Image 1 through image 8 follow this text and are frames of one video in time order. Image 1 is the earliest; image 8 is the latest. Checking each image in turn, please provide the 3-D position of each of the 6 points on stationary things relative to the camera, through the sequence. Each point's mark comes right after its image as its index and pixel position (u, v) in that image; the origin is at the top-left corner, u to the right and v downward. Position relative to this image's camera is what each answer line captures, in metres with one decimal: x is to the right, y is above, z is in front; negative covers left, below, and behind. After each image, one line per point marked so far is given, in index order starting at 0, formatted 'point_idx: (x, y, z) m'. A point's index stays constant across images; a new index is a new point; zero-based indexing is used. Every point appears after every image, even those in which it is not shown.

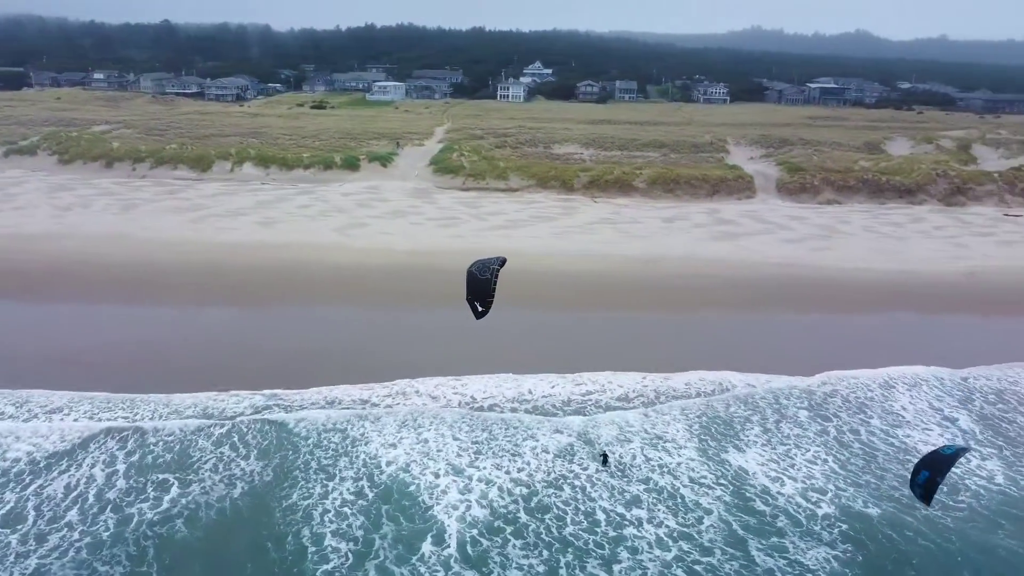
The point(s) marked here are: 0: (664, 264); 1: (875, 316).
0: (+3.8, +0.6, +19.5) m
1: (+8.0, -0.6, +17.4) m
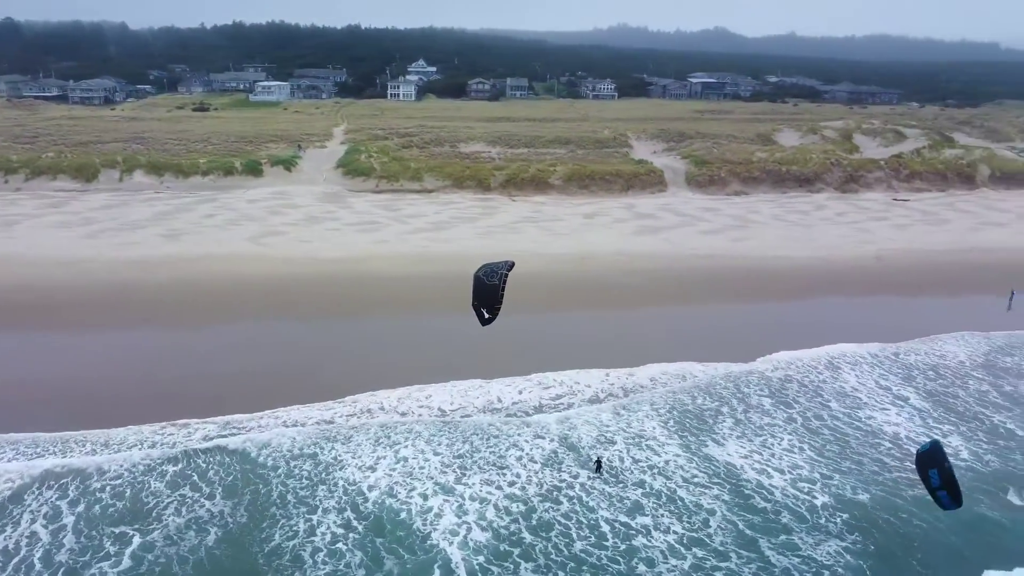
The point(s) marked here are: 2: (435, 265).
0: (+2.1, +0.7, +19.4) m
1: (+6.6, -0.3, +18.0) m
2: (-1.8, +0.5, +18.6) m
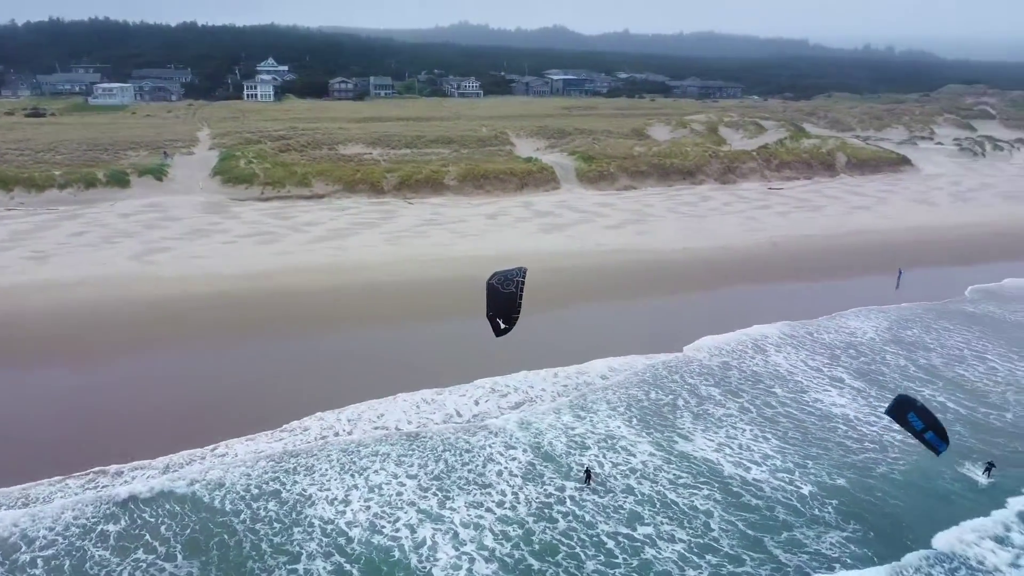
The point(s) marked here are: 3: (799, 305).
0: (0.0, +0.7, +19.1) m
1: (+4.7, -0.1, +18.5) m
2: (-3.7, +0.3, +17.6) m
3: (+6.6, -0.3, +18.3) m
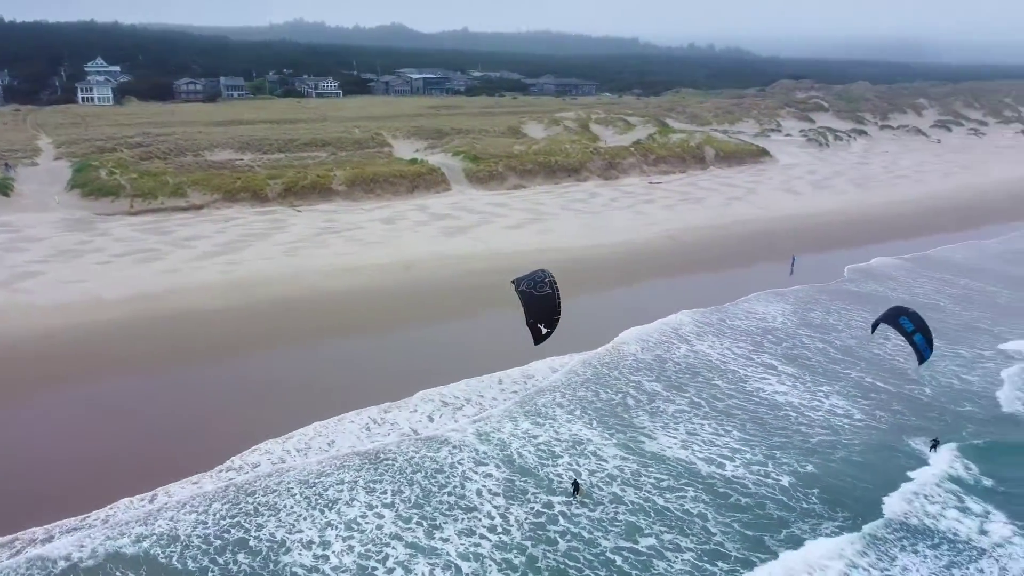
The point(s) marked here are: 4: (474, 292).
0: (-2.1, +0.5, +18.5) m
1: (+2.7, 0.0, +18.7) m
2: (-5.4, -0.1, +16.3) m
3: (+4.6, -0.1, +18.9) m
4: (-0.8, -0.2, +17.3) m
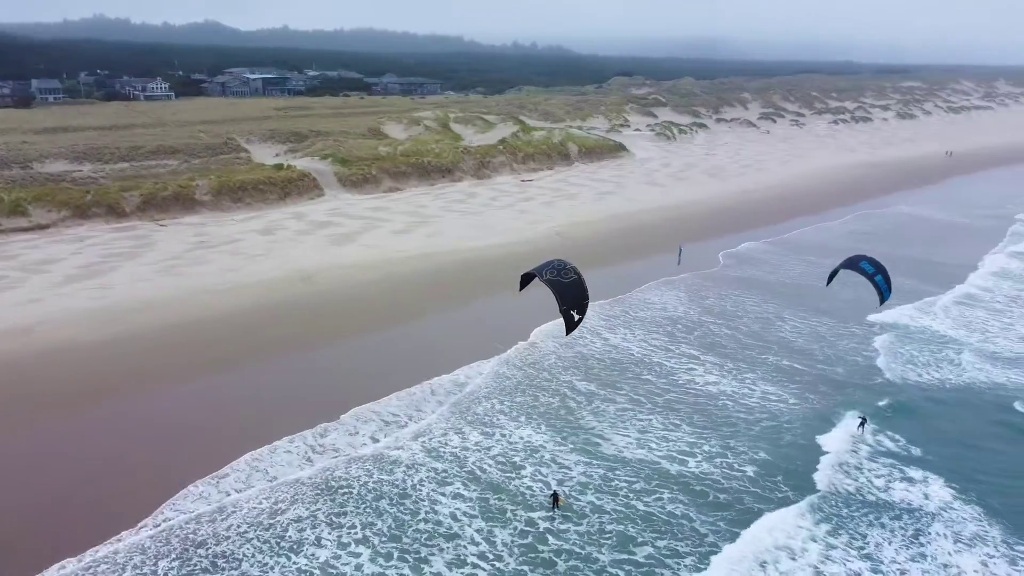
0: (-4.3, +0.2, +17.4) m
1: (+0.4, 0.0, +18.6) m
2: (-7.1, -0.6, +14.7) m
3: (+2.3, 0.0, +19.2) m
4: (-2.8, -0.4, +16.5) m
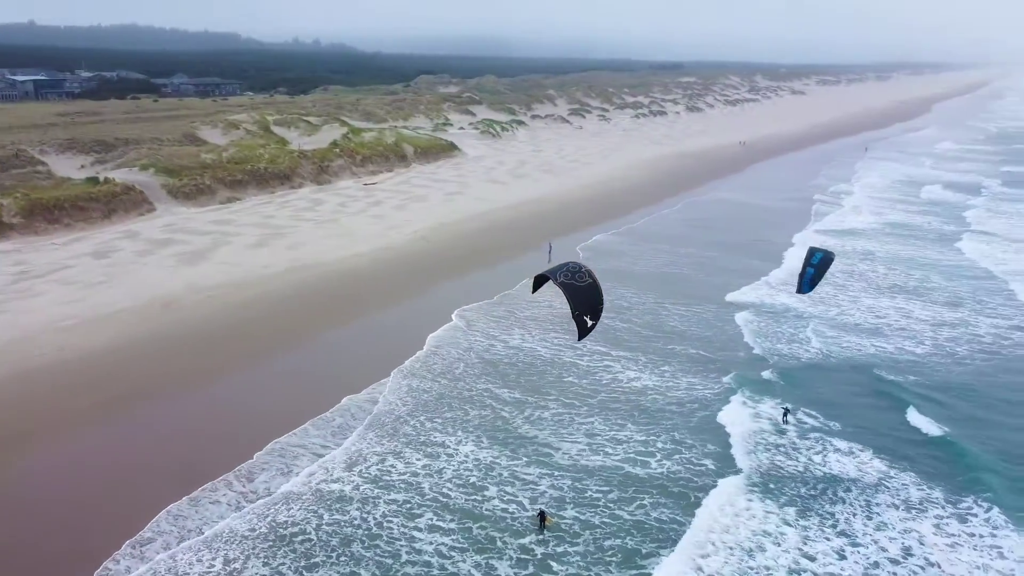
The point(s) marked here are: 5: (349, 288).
0: (-6.5, -0.3, +15.6) m
1: (-2.2, -0.2, +17.9) m
2: (-8.5, -1.3, +12.3) m
3: (-0.6, -0.1, +18.9) m
4: (-4.8, -0.8, +15.1) m
5: (-3.7, -0.2, +17.4) m
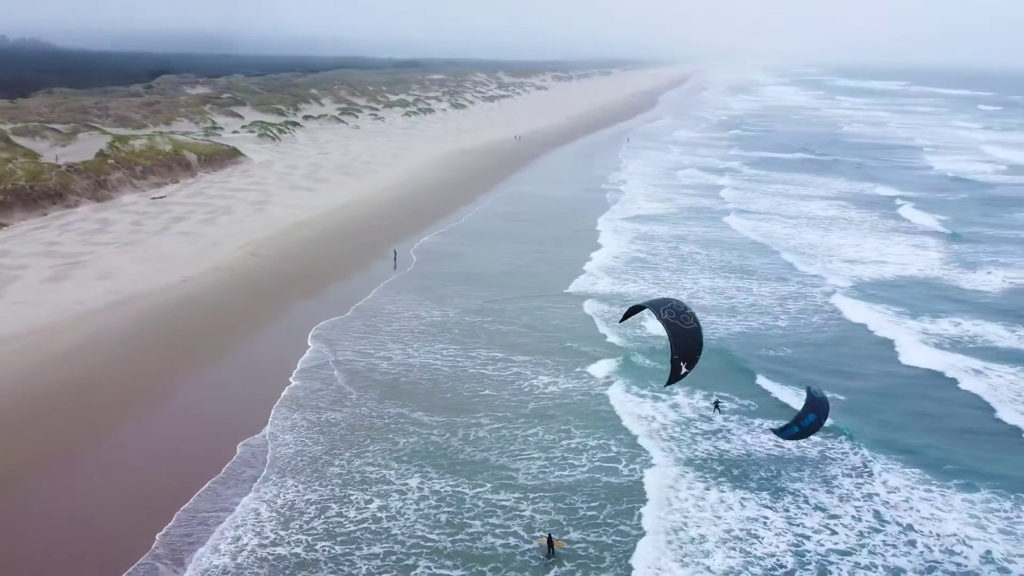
0: (-8.4, -1.2, +12.8) m
1: (-5.0, -0.7, +16.2) m
2: (-9.2, -2.2, +9.0) m
3: (-3.7, -0.4, +17.6) m
4: (-6.5, -1.5, +12.8) m
5: (-6.2, -0.8, +15.3) m
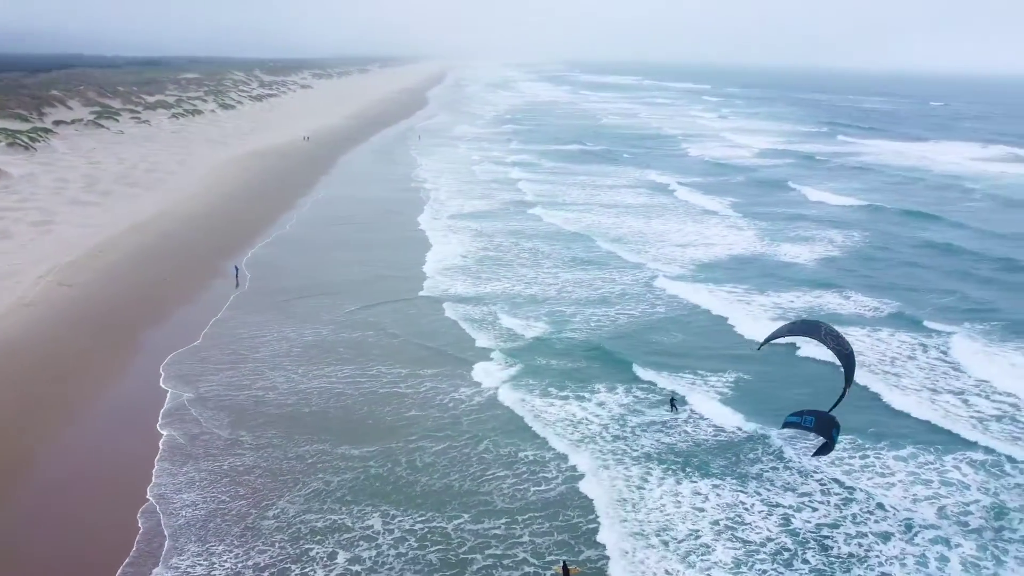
0: (-9.2, -2.0, +9.6) m
1: (-7.0, -1.3, +13.9) m
2: (-8.9, -3.1, +5.8) m
3: (-6.2, -0.9, +15.6) m
4: (-7.4, -2.2, +10.2) m
5: (-7.9, -1.4, +12.7) m
